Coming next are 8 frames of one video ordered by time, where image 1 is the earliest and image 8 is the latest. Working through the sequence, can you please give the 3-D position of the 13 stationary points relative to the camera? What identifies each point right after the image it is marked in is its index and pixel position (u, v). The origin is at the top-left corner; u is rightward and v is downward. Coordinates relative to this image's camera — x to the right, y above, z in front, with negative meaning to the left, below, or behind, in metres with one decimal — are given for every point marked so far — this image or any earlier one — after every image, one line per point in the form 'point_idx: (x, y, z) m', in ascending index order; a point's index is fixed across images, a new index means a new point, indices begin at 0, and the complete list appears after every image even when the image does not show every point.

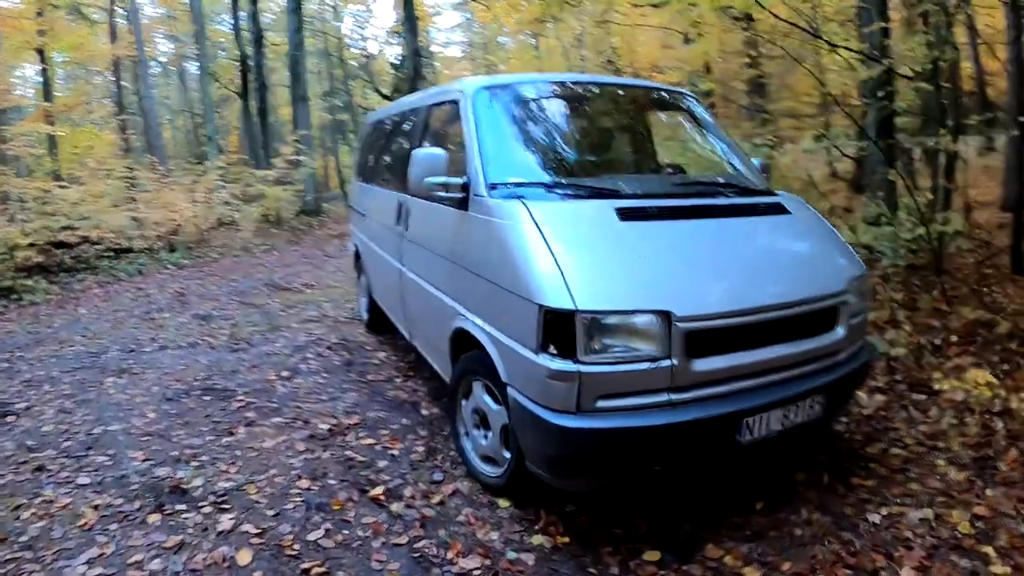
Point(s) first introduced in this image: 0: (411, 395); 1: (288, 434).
0: (-0.7, -0.7, +5.9) m
1: (-1.2, -0.8, +4.9) m
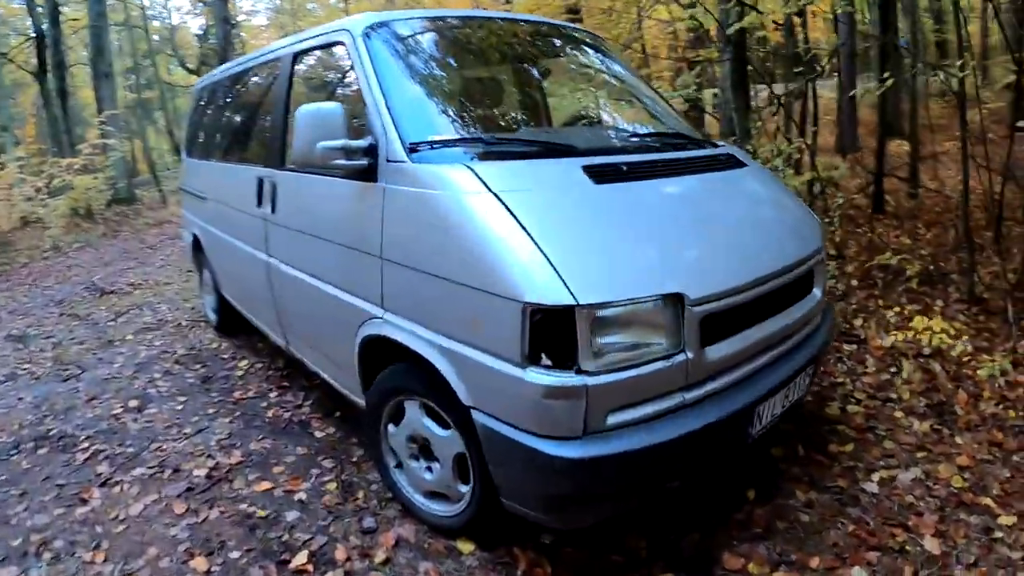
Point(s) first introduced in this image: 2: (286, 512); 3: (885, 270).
0: (-1.1, -0.6, +5.0) m
1: (-1.4, -0.8, +3.9) m
2: (-0.9, -0.8, +3.6) m
3: (+2.9, +0.1, +7.4) m
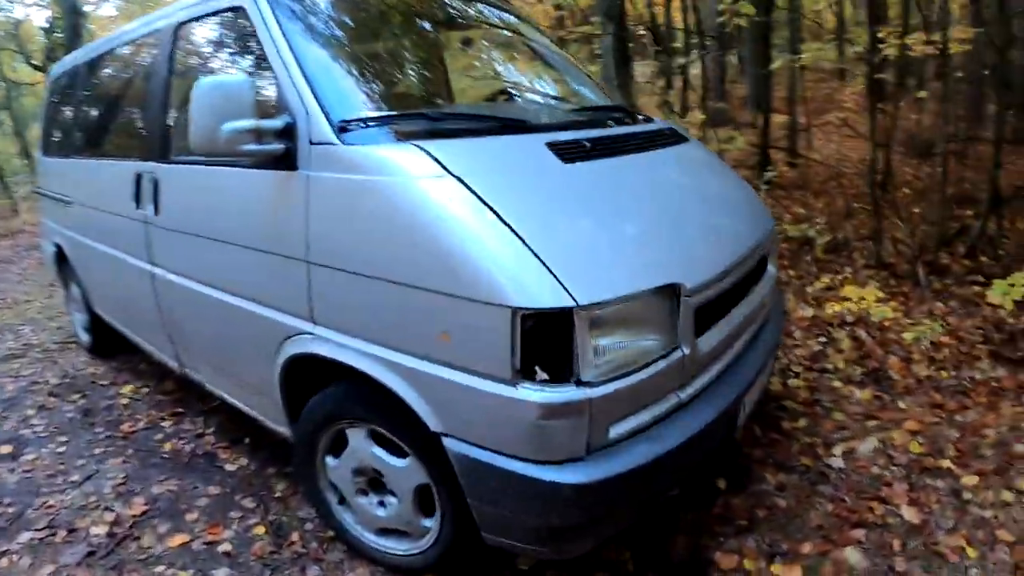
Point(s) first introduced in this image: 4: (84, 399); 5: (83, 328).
0: (-1.5, -0.7, +4.5) m
1: (-1.6, -0.9, +3.3) m
2: (-1.0, -0.9, +3.1) m
3: (+2.1, +0.5, +7.3) m
4: (-2.4, -0.6, +5.4) m
5: (-2.8, -0.3, +6.4) m
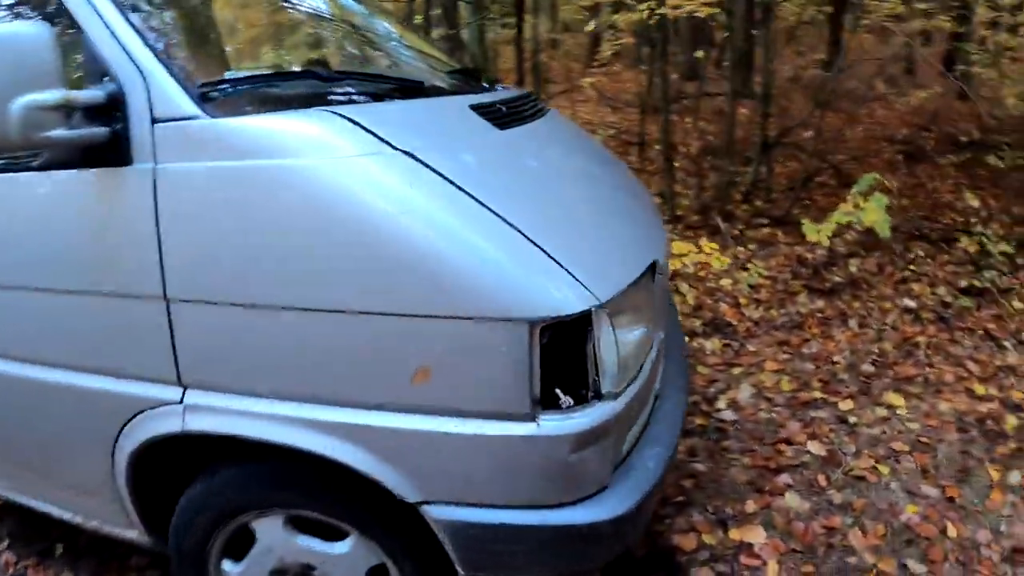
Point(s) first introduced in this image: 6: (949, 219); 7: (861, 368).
0: (-1.9, -1.1, +3.6) m
1: (-1.7, -1.3, +2.5) m
2: (-1.1, -1.1, +2.5) m
3: (+0.5, +0.6, +7.3) m
4: (-3.1, -1.3, +4.3) m
5: (-3.8, -1.1, +5.1) m
6: (+2.8, +0.4, +6.4) m
7: (+1.5, -0.4, +4.3) m
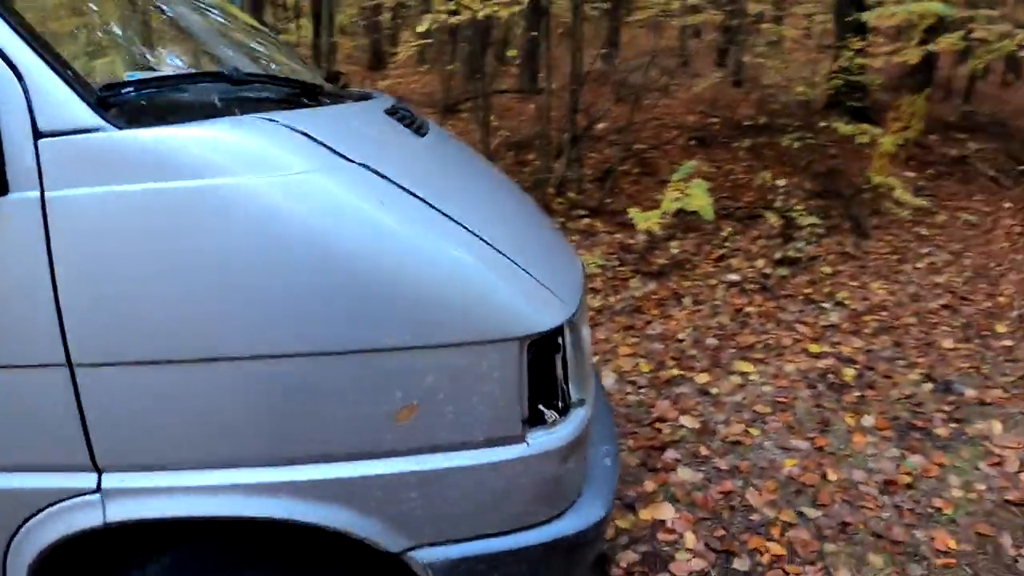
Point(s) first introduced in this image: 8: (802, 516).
0: (-2.2, -1.4, +3.2) m
1: (-1.8, -1.5, +2.1) m
2: (-1.2, -1.3, +2.2) m
3: (-0.8, +0.5, +7.3) m
4: (-3.5, -1.7, +3.6) m
5: (-4.3, -1.6, +4.3) m
6: (+1.6, +0.6, +6.8) m
7: (+0.9, -0.3, +4.5) m
8: (+0.8, -0.6, +2.7) m
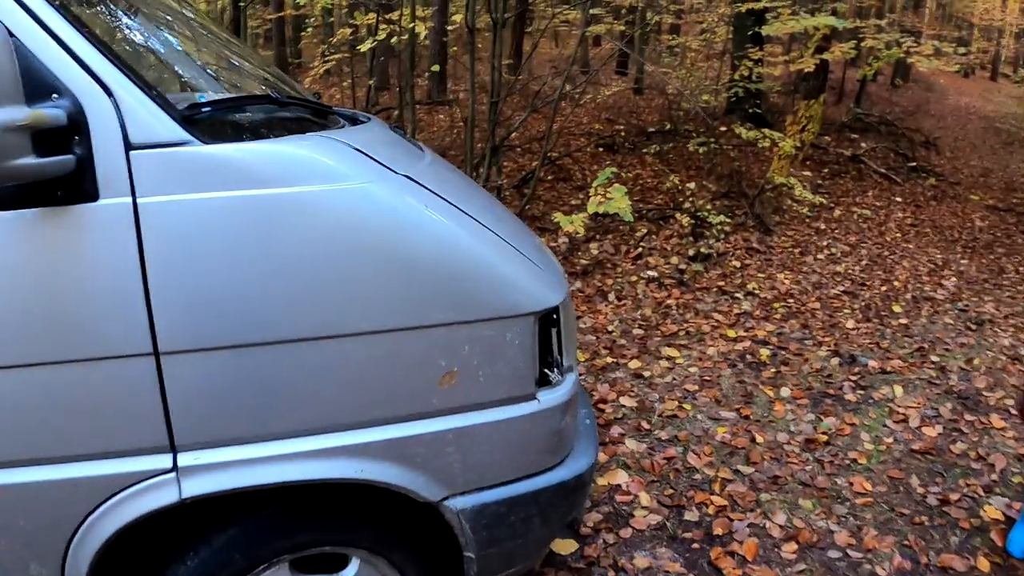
0: (-2.3, -1.5, +3.2) m
1: (-1.8, -1.5, +2.2) m
2: (-1.2, -1.3, +2.3) m
3: (-1.3, +0.4, +7.5) m
4: (-3.6, -1.8, +3.6) m
5: (-4.5, -1.8, +4.1) m
6: (+1.1, +0.7, +7.2) m
7: (+0.6, -0.2, +4.8) m
8: (+0.7, -0.6, +3.0) m
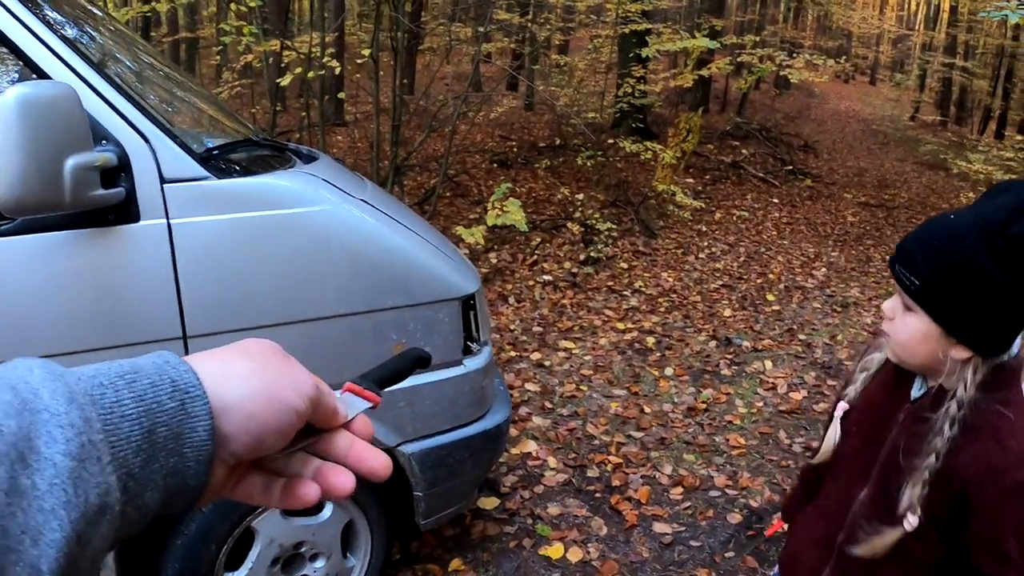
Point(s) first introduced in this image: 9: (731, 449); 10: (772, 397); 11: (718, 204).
0: (-2.5, -1.6, +3.4) m
1: (-1.9, -1.6, +2.4) m
2: (-1.4, -1.3, +2.6) m
3: (-2.1, +0.2, +7.8) m
4: (-3.8, -2.1, +3.6) m
5: (-4.8, -2.1, +4.1) m
6: (+0.3, +0.6, +7.7) m
7: (+0.2, -0.2, +5.3) m
8: (+0.4, -0.6, +3.5) m
9: (+0.8, -0.6, +3.4) m
10: (+1.1, -0.5, +4.1) m
11: (+2.0, +0.8, +9.1) m
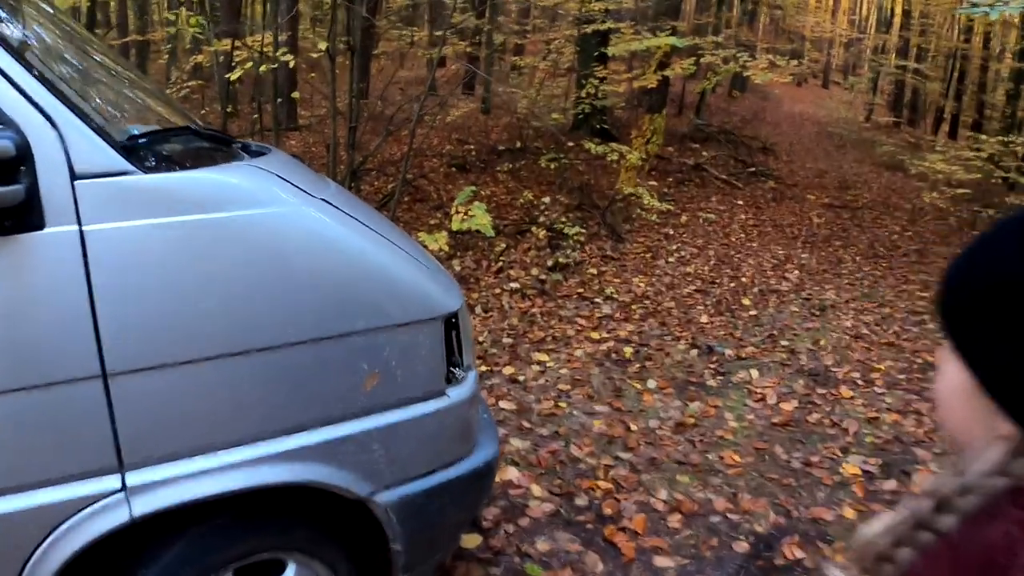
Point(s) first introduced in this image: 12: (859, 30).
0: (-2.6, -1.7, +3.0) m
1: (-1.9, -1.7, +2.0) m
2: (-1.4, -1.4, +2.3) m
3: (-2.4, +0.1, +7.4) m
4: (-3.8, -2.2, +3.1) m
5: (-4.9, -2.2, +3.5) m
6: (+0.1, +0.6, +7.5) m
7: (0.0, -0.3, +5.0) m
8: (+0.4, -0.6, +3.3) m
9: (+0.7, -0.6, +3.2) m
10: (+1.0, -0.5, +3.8) m
11: (+1.6, +0.8, +8.9) m
12: (+5.6, +4.1, +15.3) m
